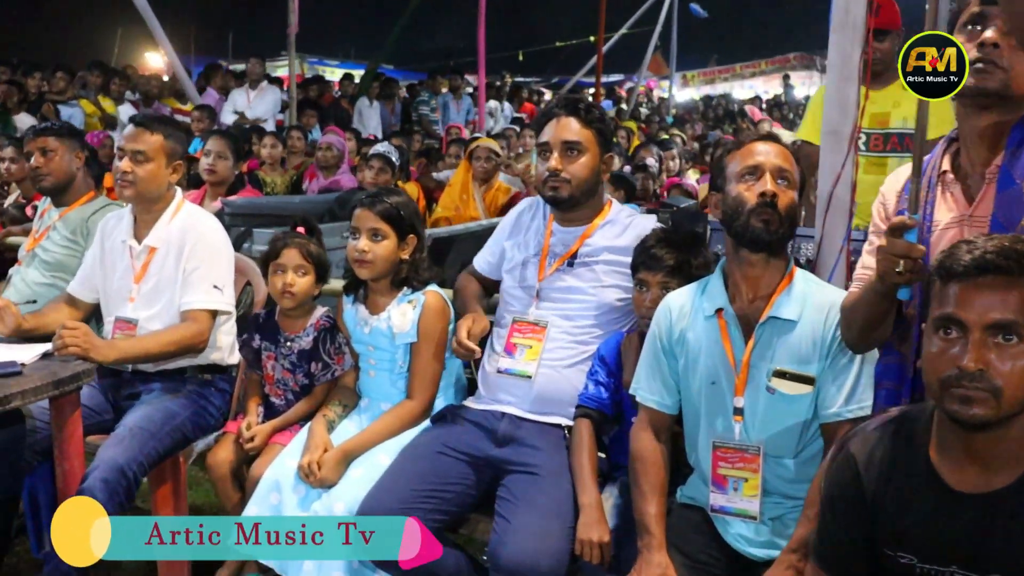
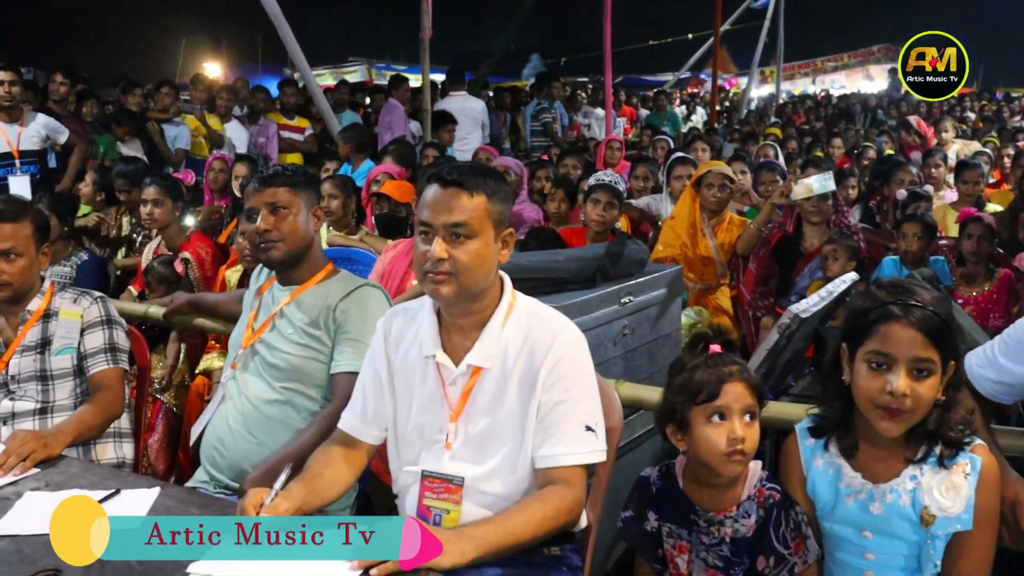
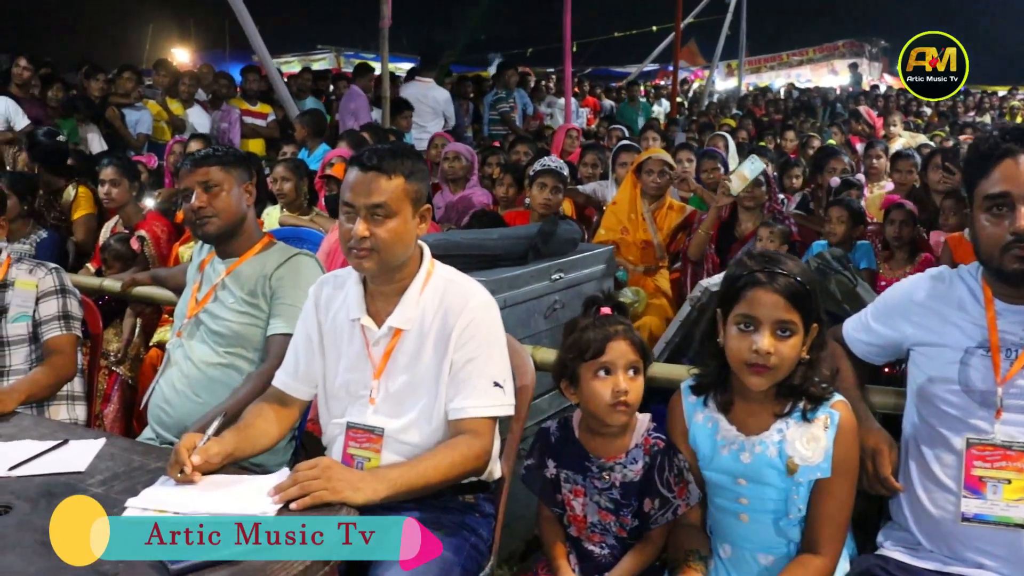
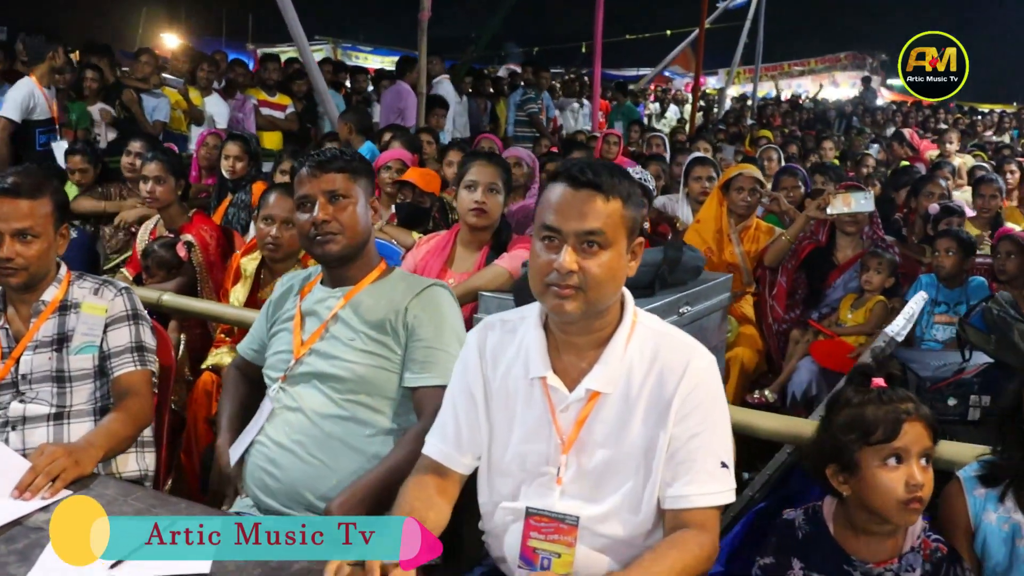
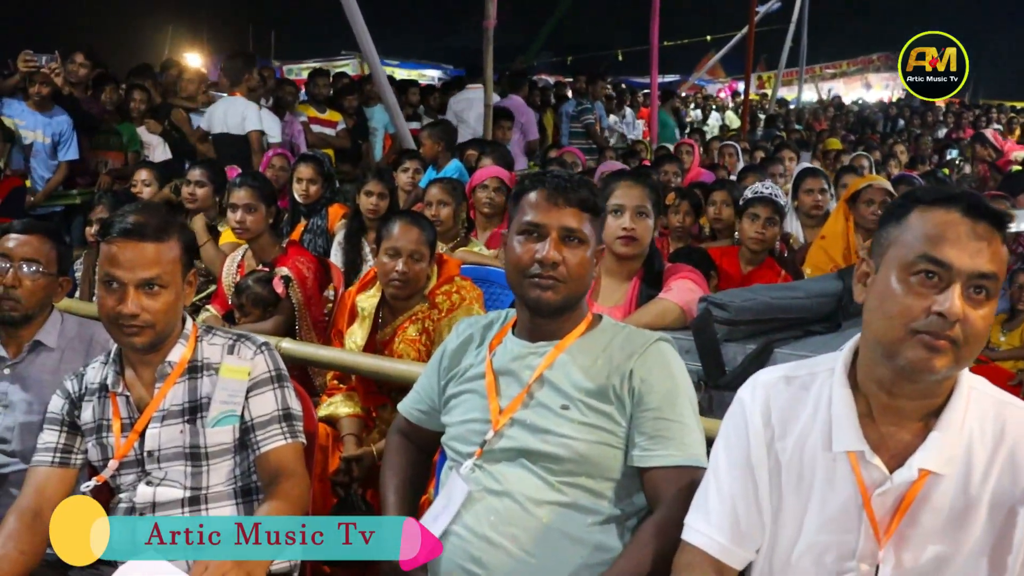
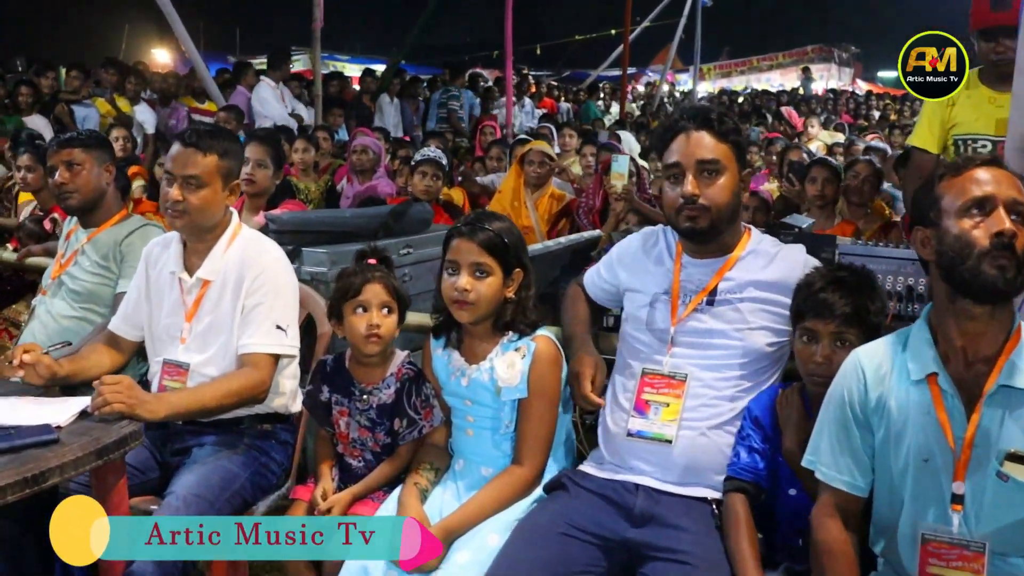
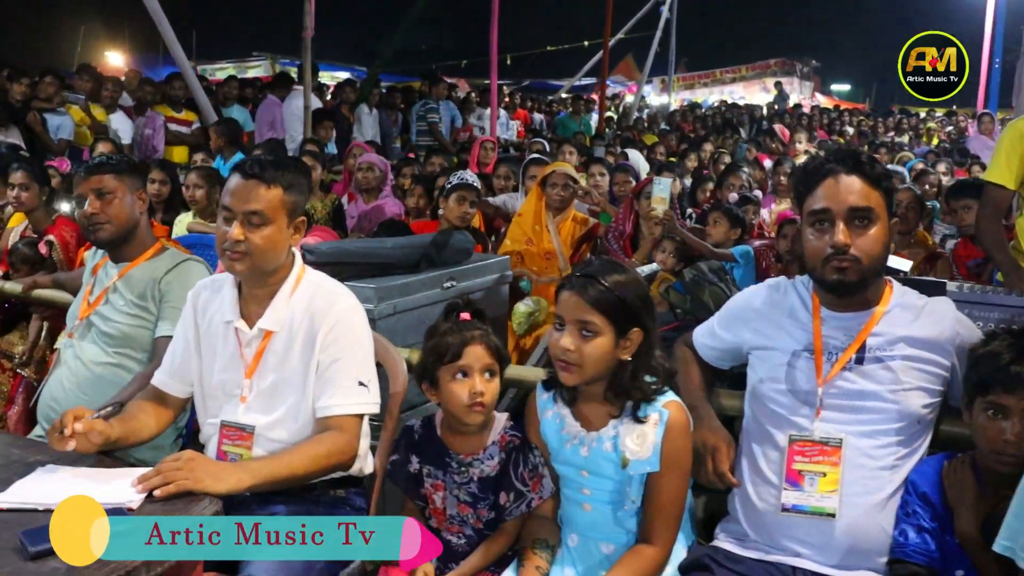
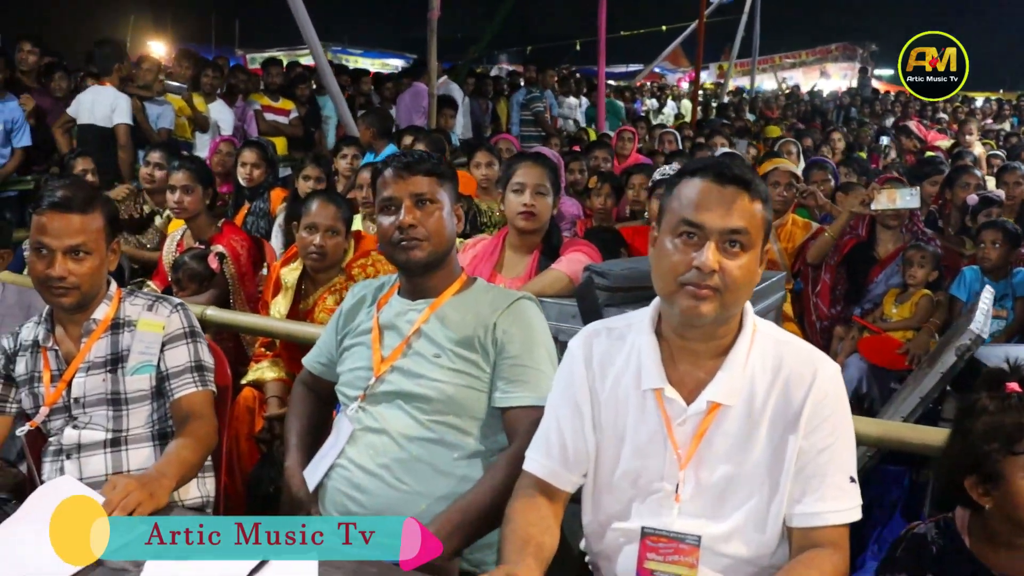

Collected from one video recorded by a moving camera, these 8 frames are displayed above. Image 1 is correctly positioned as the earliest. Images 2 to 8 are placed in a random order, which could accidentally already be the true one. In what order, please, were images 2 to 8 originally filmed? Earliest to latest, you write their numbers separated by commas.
6, 7, 3, 2, 4, 8, 5
